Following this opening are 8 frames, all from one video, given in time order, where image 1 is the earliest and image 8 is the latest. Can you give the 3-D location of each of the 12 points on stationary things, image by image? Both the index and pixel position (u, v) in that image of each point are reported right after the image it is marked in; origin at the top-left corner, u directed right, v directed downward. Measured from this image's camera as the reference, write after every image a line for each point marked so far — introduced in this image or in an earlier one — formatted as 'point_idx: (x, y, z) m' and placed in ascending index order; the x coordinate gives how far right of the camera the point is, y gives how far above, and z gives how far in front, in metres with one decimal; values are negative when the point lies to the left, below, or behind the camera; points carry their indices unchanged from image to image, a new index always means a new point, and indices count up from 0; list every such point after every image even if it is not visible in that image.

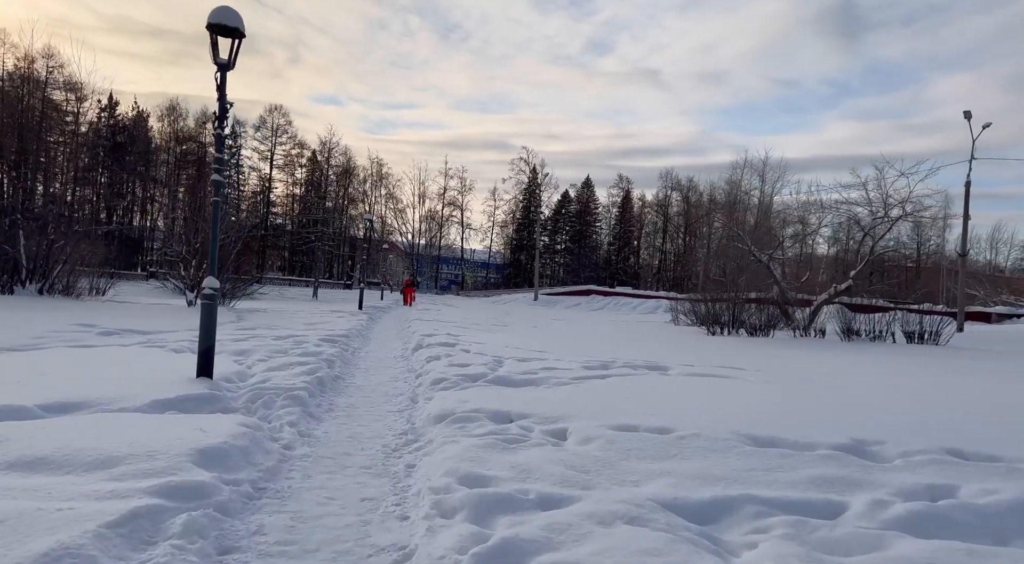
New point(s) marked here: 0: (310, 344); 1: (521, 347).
0: (-2.9, -0.9, +9.6) m
1: (+0.1, -1.0, +10.6) m
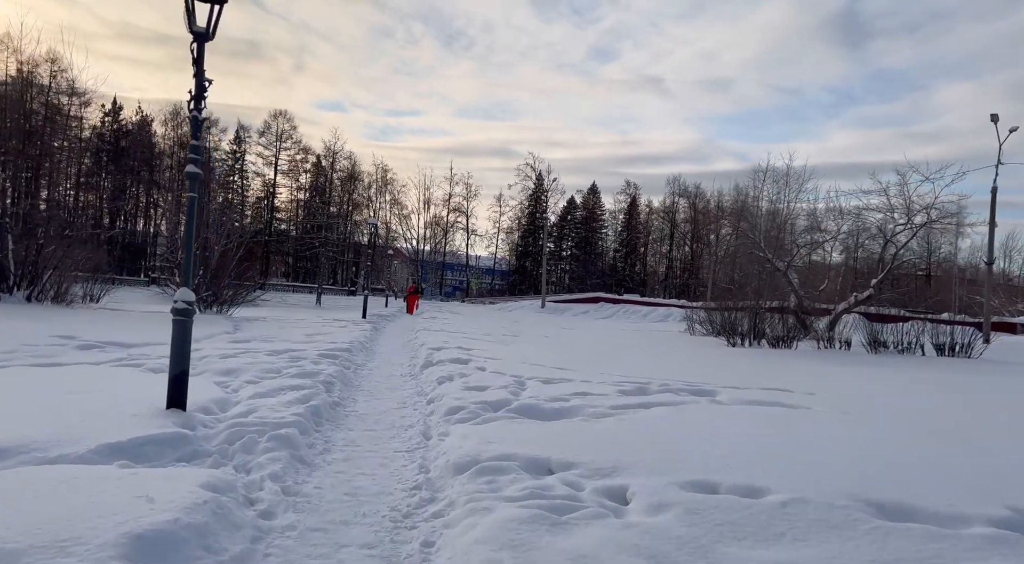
0: (-2.7, -1.0, +8.6) m
1: (+0.4, -1.2, +9.6) m
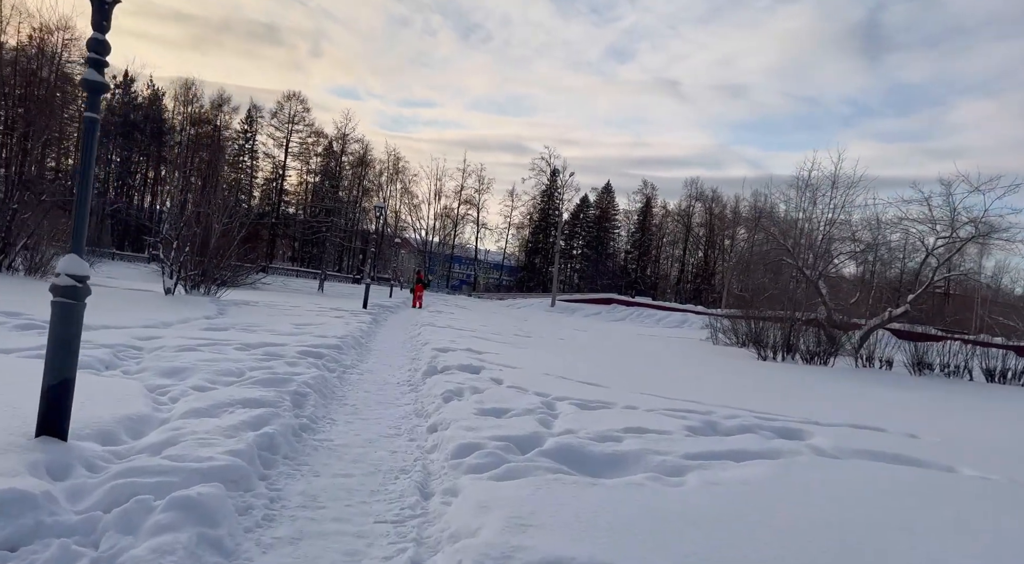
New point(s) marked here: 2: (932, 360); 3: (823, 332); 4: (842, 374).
0: (-2.4, -0.8, +7.0) m
1: (+0.6, -1.1, +8.0) m
2: (+11.9, -2.2, +18.8) m
3: (+8.4, -1.4, +19.0) m
4: (+8.5, -2.4, +17.2) m
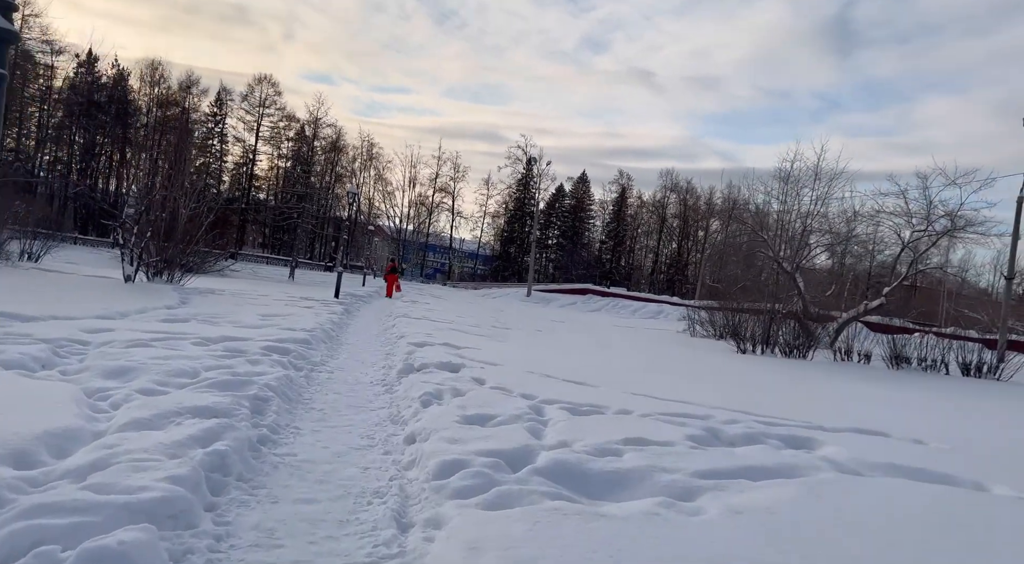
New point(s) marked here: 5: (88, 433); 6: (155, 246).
0: (-2.6, -0.7, +6.4) m
1: (+0.4, -1.1, +7.5) m
2: (+11.2, -2.0, +18.8) m
3: (+7.8, -1.2, +18.8) m
4: (+7.9, -2.2, +17.0) m
5: (-2.3, -0.8, +3.5) m
6: (-10.0, +1.0, +18.7) m
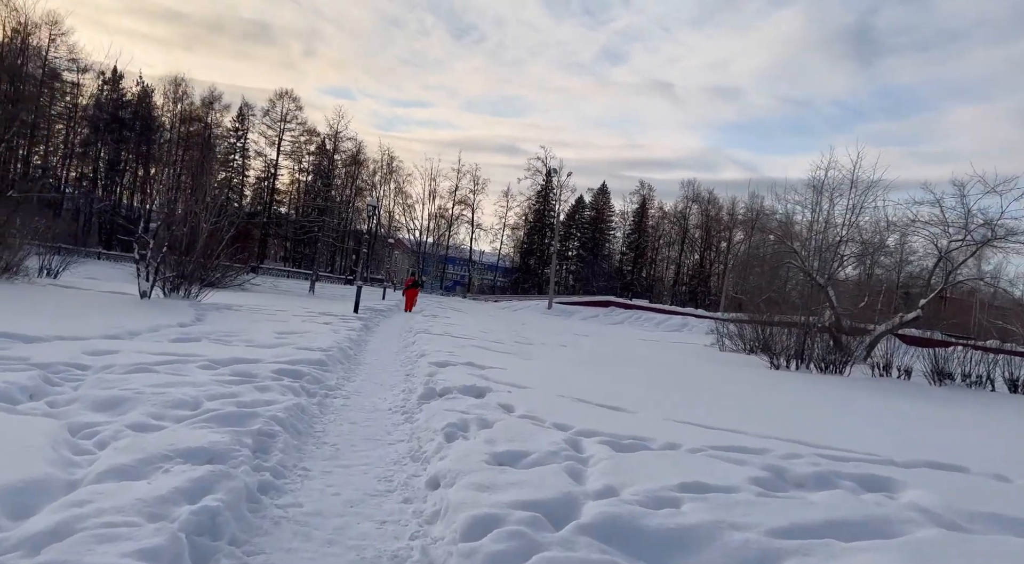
0: (-2.3, -0.9, +5.9) m
1: (+0.7, -1.2, +6.9) m
2: (+11.9, -2.3, +17.9) m
3: (+8.4, -1.5, +18.0) m
4: (+8.5, -2.5, +16.2) m
5: (-2.1, -0.9, +3.0) m
6: (-9.4, +0.6, +18.5) m
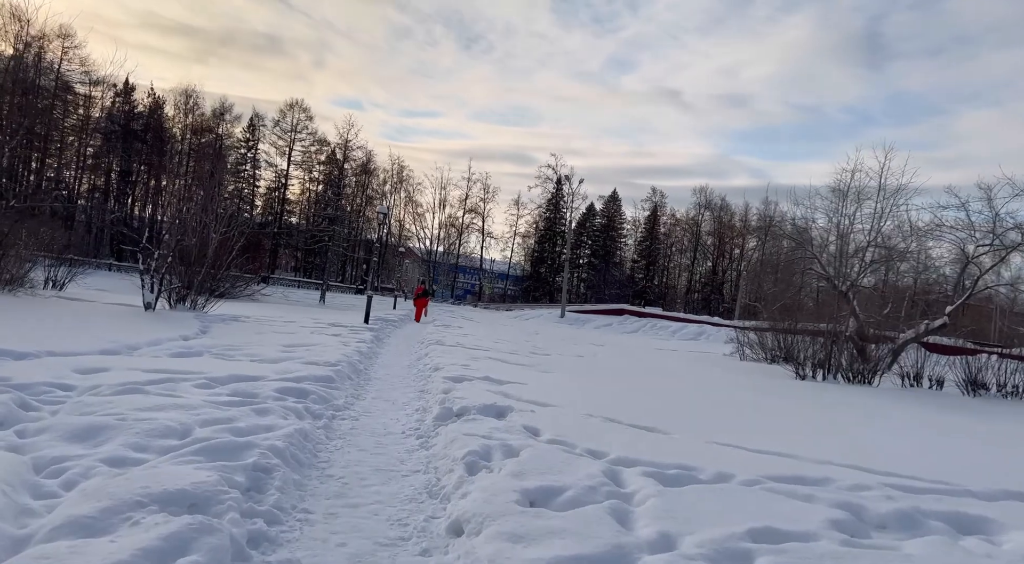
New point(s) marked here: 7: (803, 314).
0: (-2.1, -1.0, +5.3) m
1: (+1.0, -1.3, +6.3) m
2: (+12.2, -2.5, +17.1) m
3: (+8.8, -1.7, +17.3) m
4: (+8.9, -2.7, +15.5) m
5: (-1.9, -1.0, +2.5) m
6: (-9.0, +0.3, +18.1) m
7: (+8.3, -0.9, +18.9) m
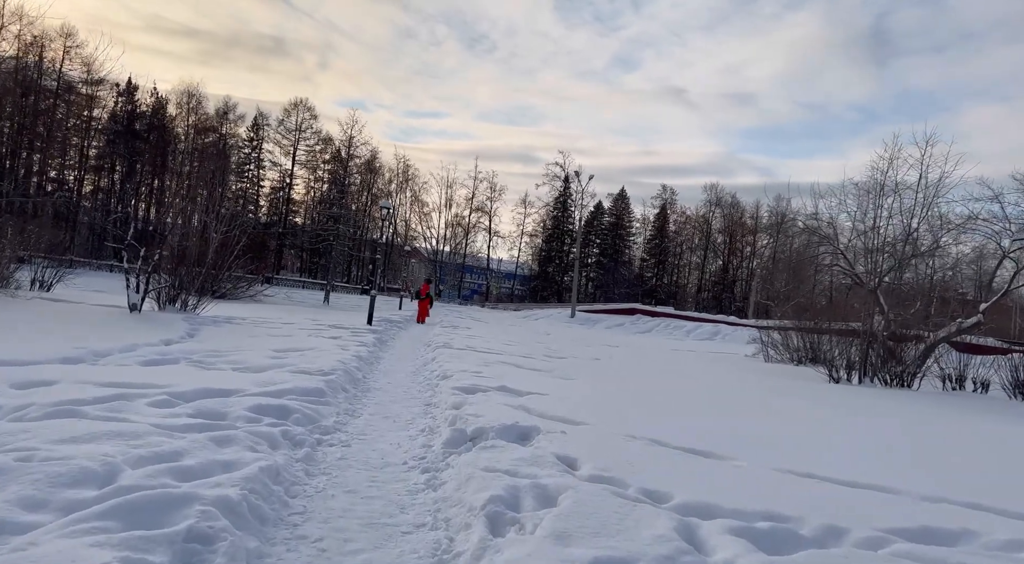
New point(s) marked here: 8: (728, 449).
0: (-1.9, -0.9, +4.3) m
1: (+1.2, -1.3, +5.2) m
2: (+12.6, -2.4, +15.8) m
3: (+9.1, -1.6, +16.1) m
4: (+9.2, -2.6, +14.3) m
5: (-1.7, -0.9, +1.4) m
6: (-8.7, +0.3, +17.0) m
7: (+8.6, -0.8, +17.7) m
8: (+1.9, -1.4, +5.6) m
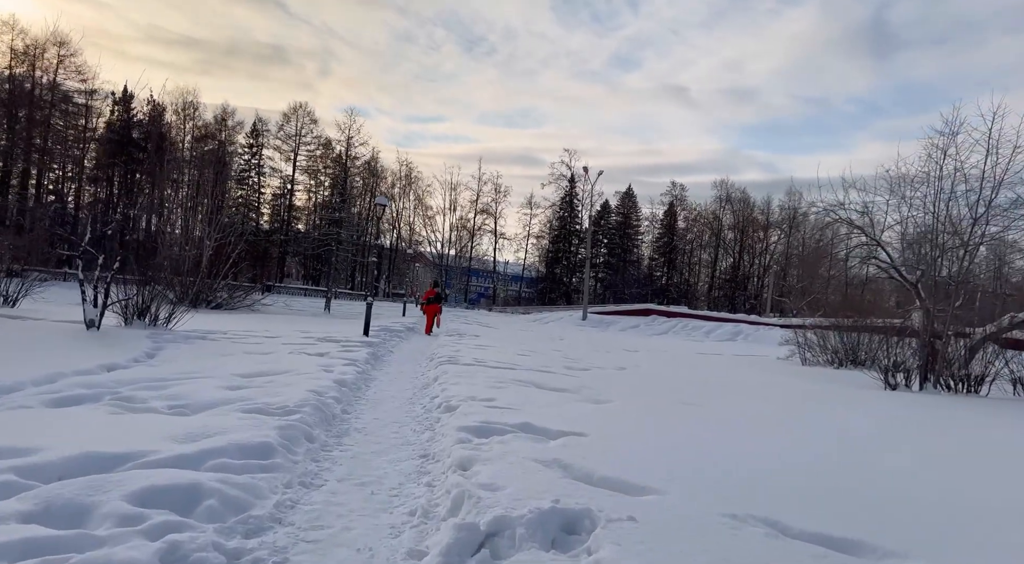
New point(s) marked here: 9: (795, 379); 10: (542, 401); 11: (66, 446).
0: (-1.7, -1.0, +2.4) m
1: (+1.3, -1.2, +3.3) m
2: (+12.9, -2.1, +13.9) m
3: (+9.4, -1.4, +14.1) m
4: (+9.5, -2.4, +12.3) m
5: (-1.6, -1.0, -0.4) m
6: (-8.4, +0.1, +15.3) m
7: (+8.9, -0.7, +15.8) m
8: (+2.1, -1.3, +3.8) m
9: (+6.4, -2.2, +14.5) m
10: (+0.4, -1.3, +7.5) m
11: (-2.7, -1.0, +4.1) m
